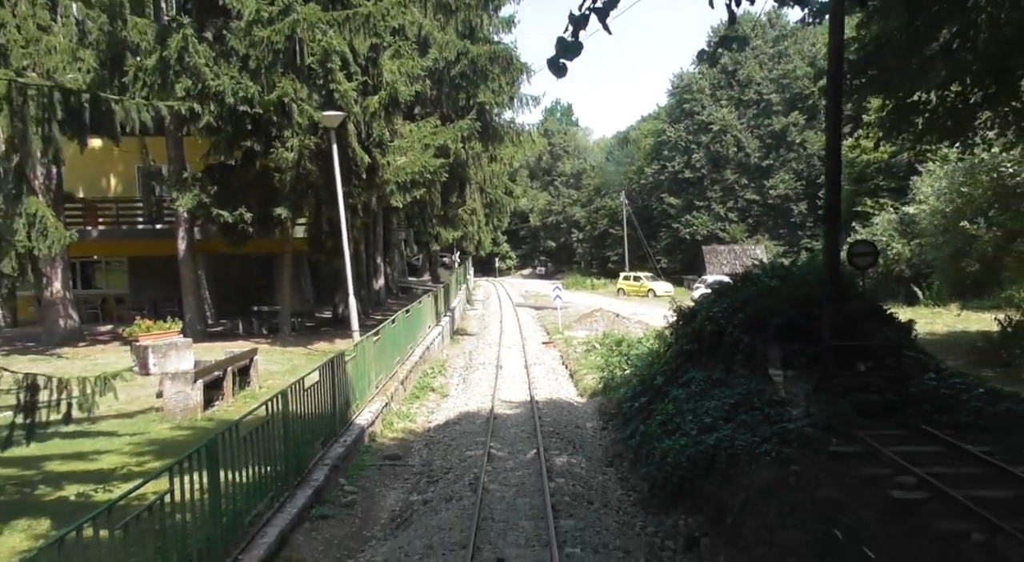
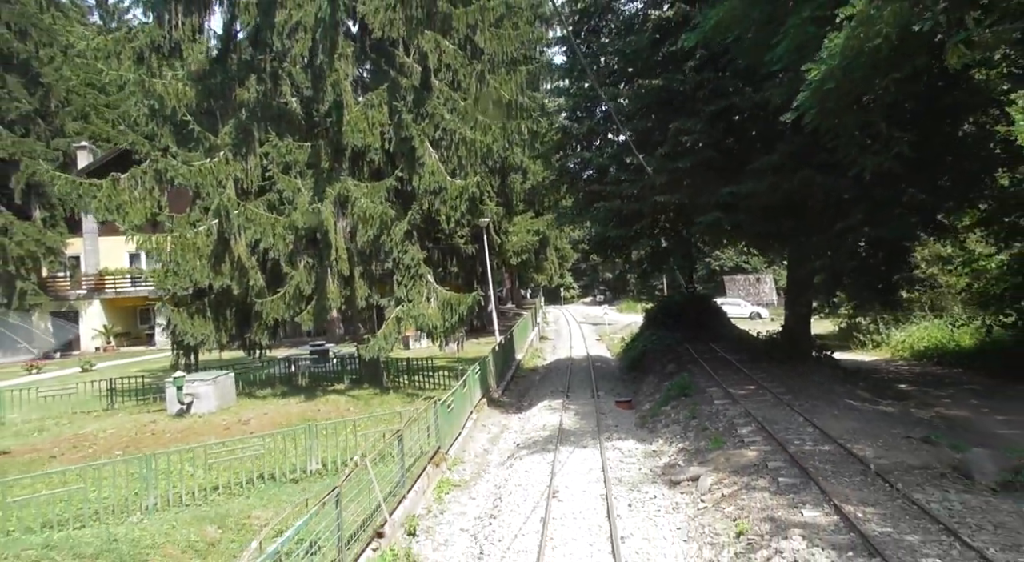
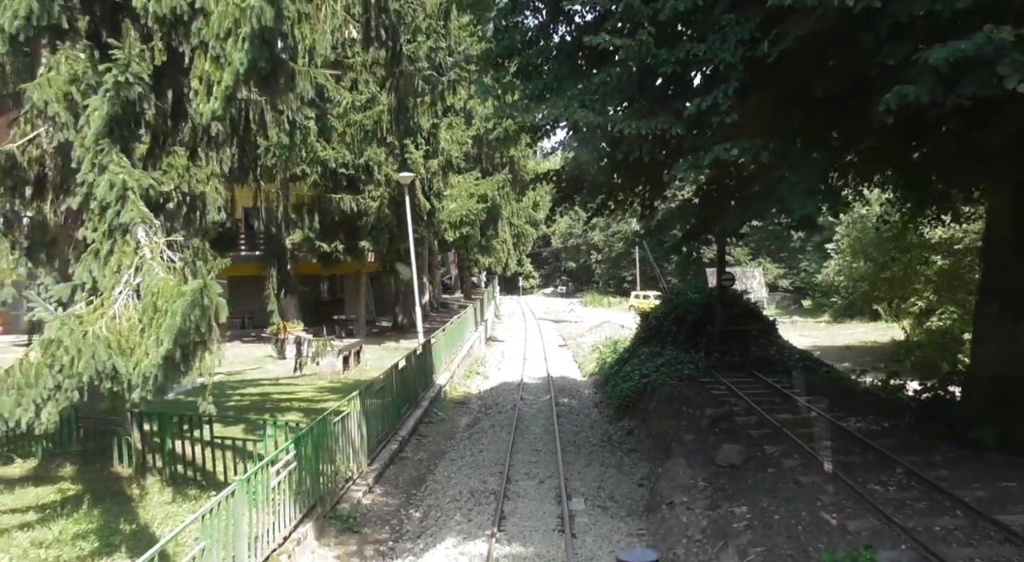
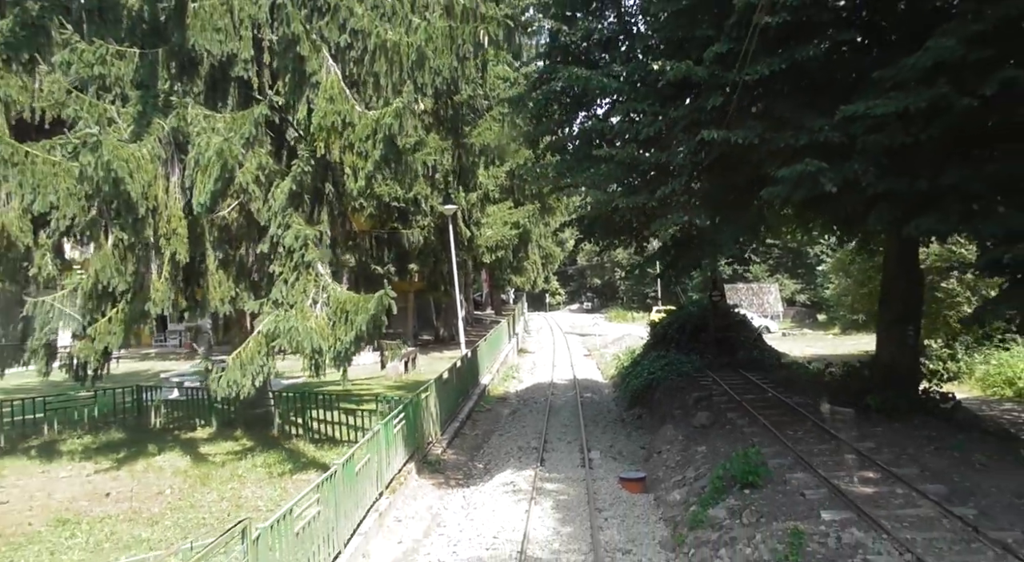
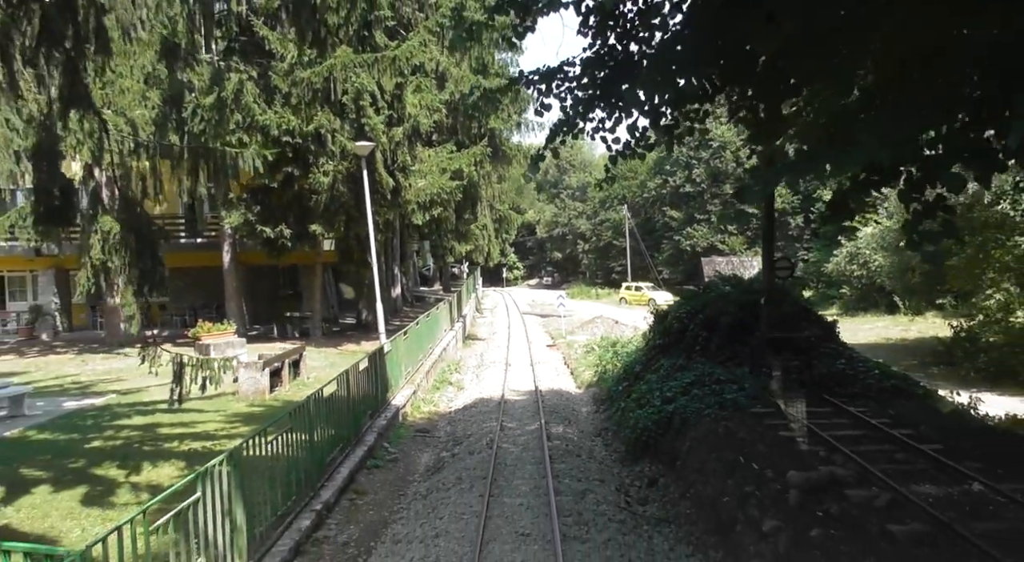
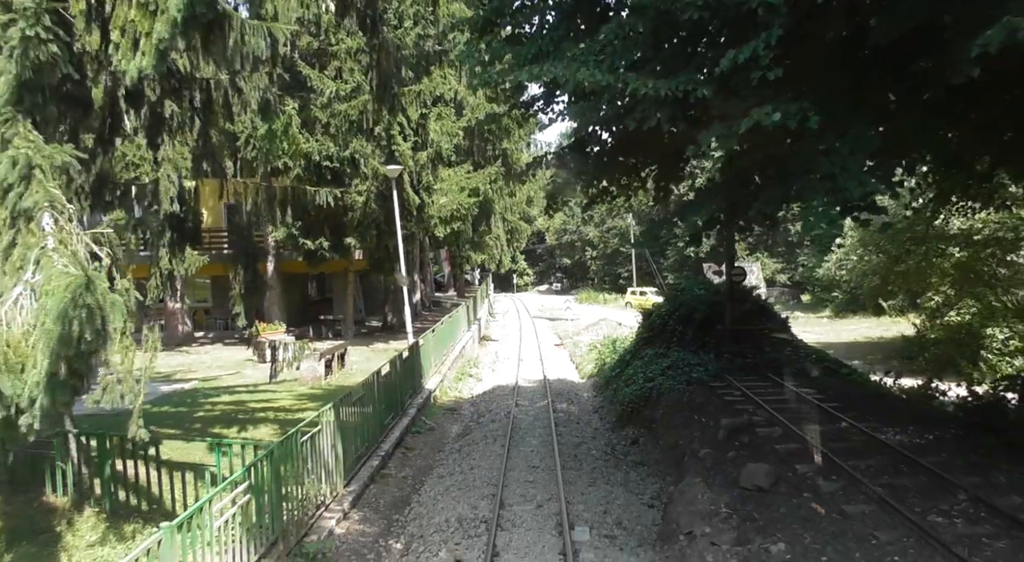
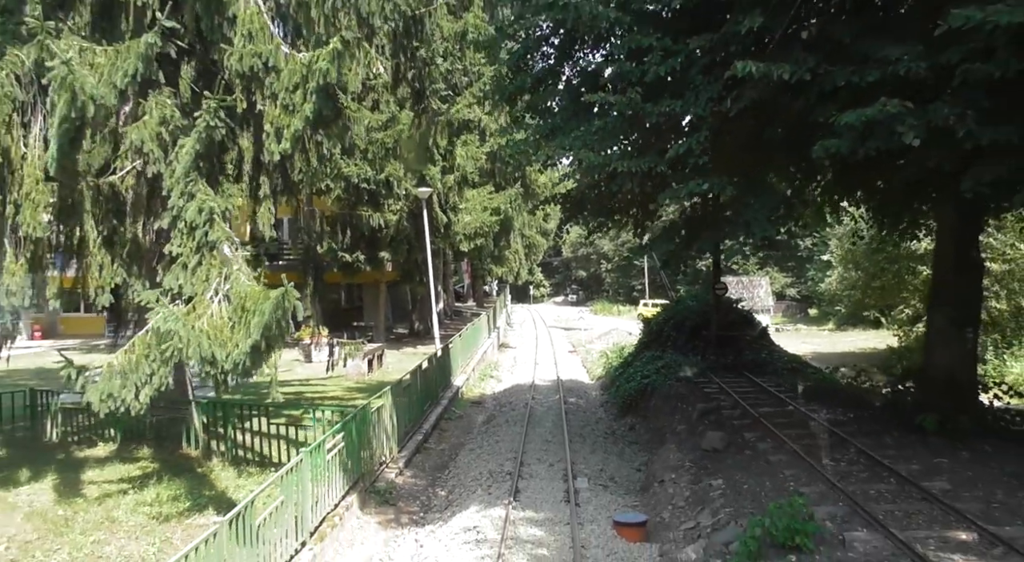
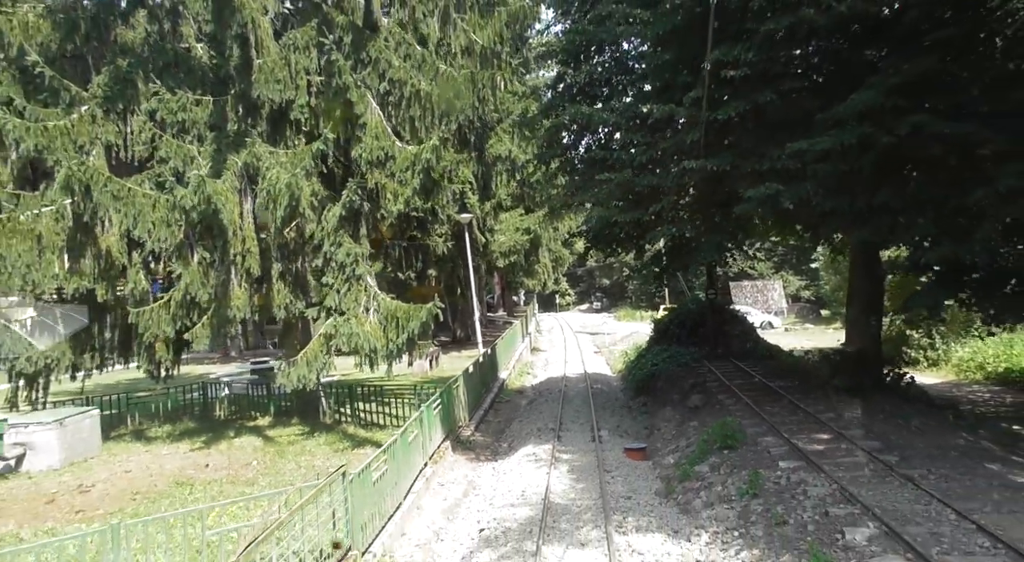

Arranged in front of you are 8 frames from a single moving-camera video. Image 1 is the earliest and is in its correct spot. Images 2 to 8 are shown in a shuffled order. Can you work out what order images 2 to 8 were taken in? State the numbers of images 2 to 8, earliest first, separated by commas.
5, 6, 3, 7, 4, 8, 2
